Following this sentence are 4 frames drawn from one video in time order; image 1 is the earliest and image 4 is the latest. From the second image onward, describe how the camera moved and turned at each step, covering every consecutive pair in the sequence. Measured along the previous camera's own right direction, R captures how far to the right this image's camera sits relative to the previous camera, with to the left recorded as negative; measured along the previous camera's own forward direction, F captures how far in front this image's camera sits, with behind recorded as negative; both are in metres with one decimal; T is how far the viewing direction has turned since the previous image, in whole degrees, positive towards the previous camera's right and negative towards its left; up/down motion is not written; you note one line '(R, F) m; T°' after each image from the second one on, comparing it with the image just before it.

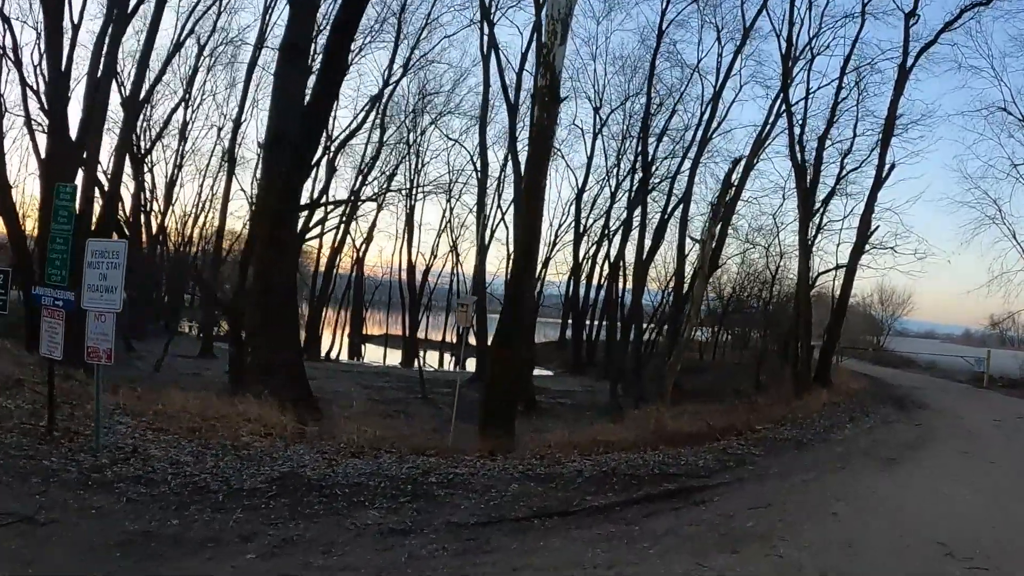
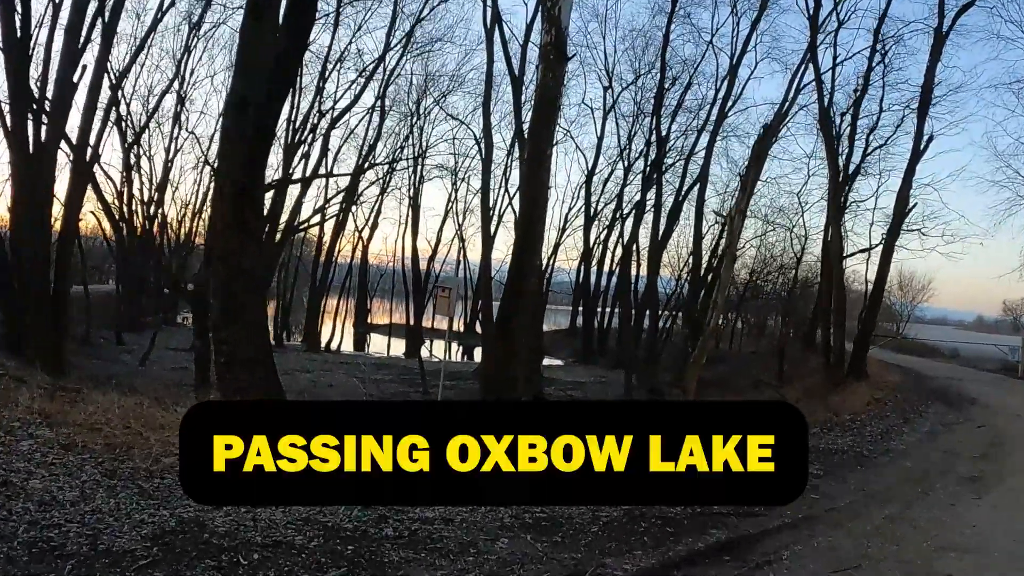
(+0.1, +1.6) m; -1°
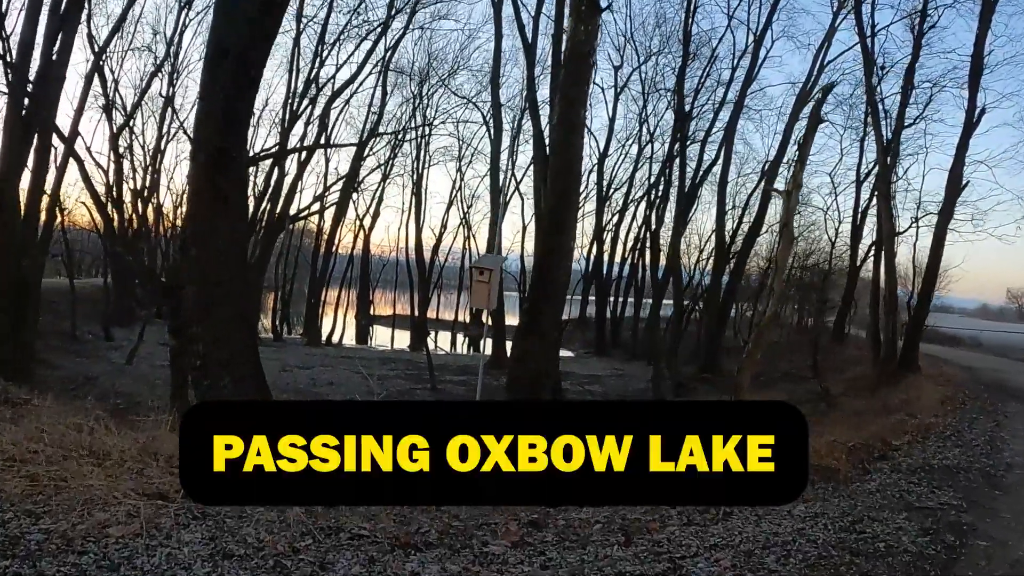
(-0.4, +1.6) m; 0°
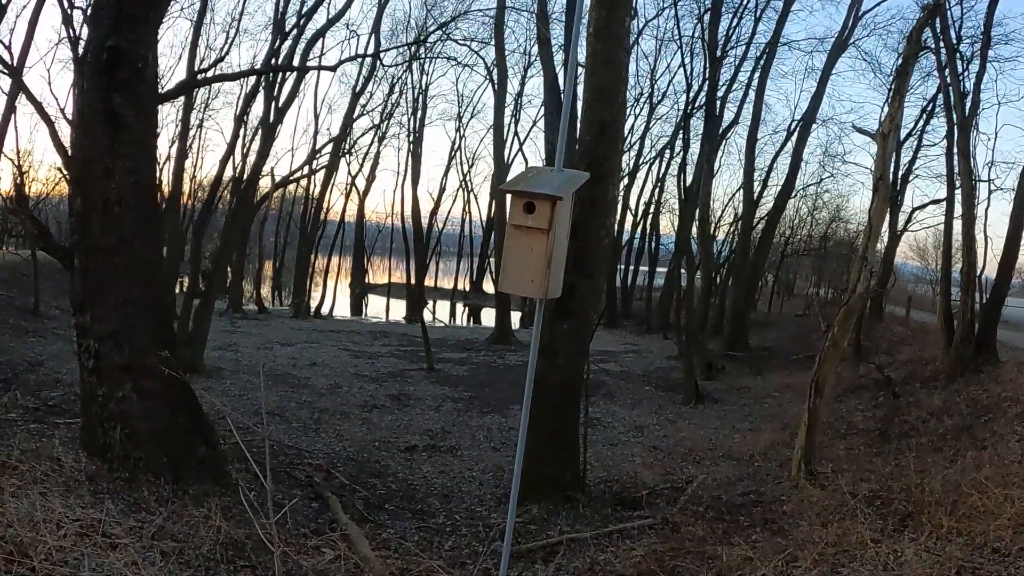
(-0.2, +2.5) m; 0°
